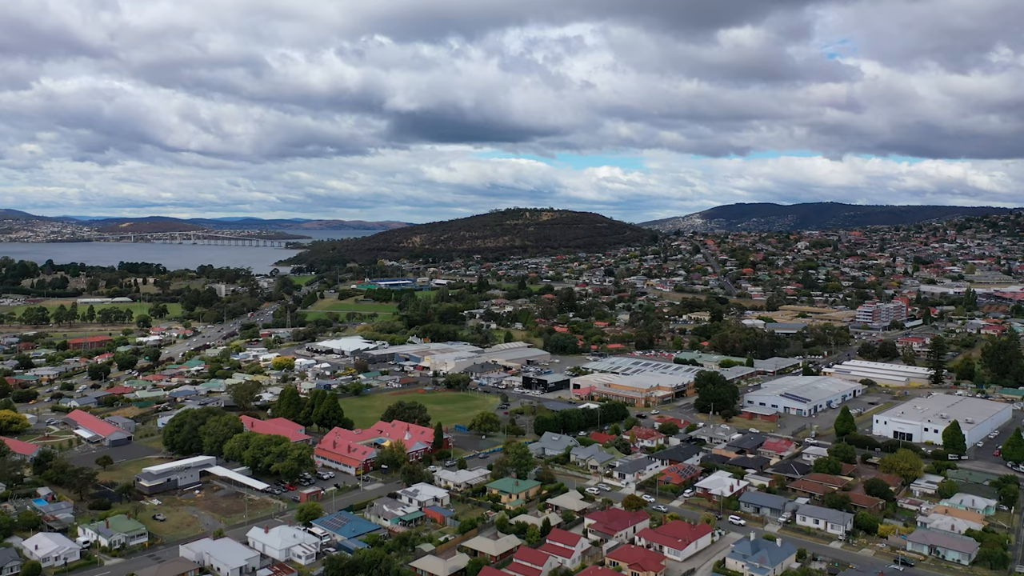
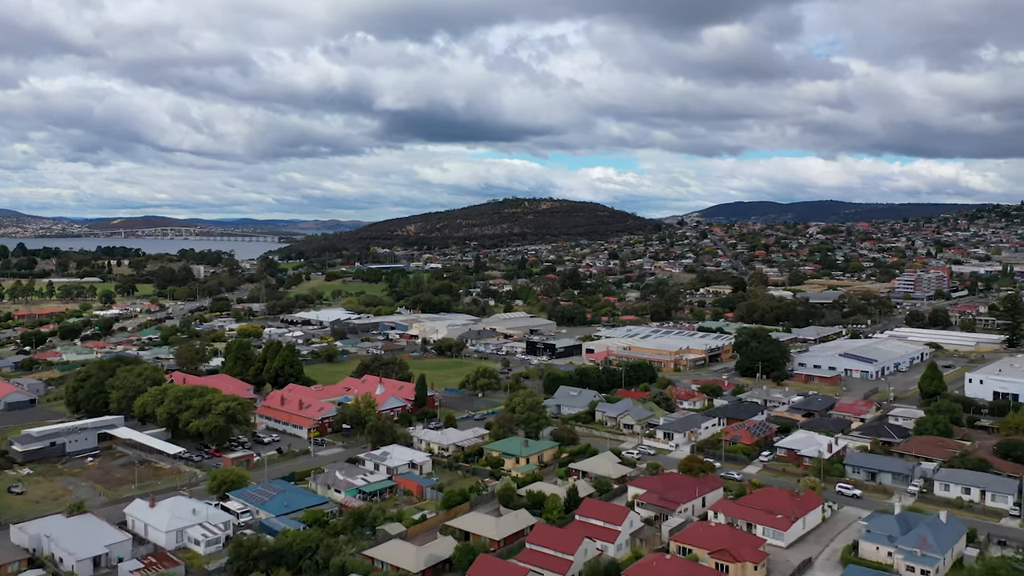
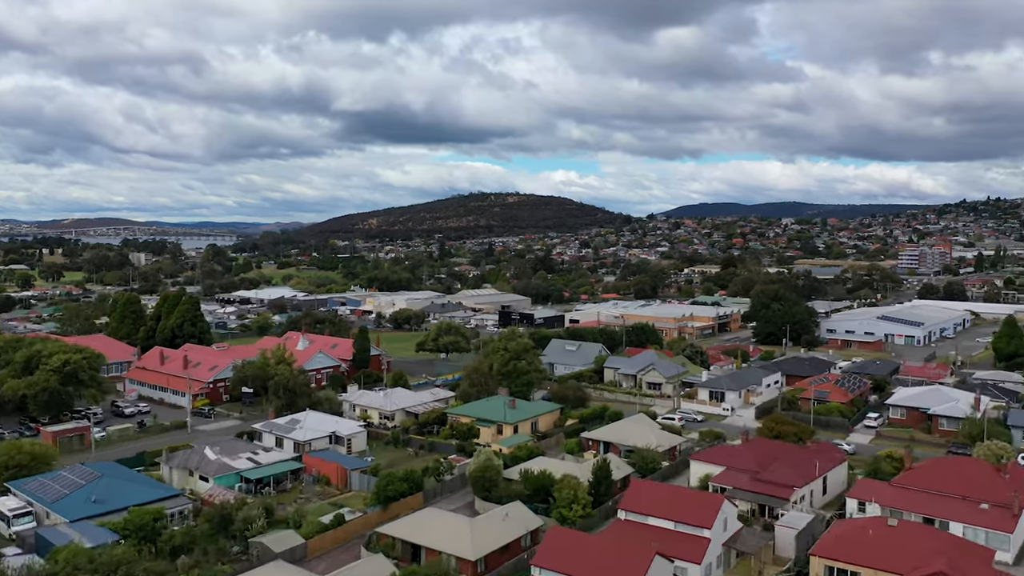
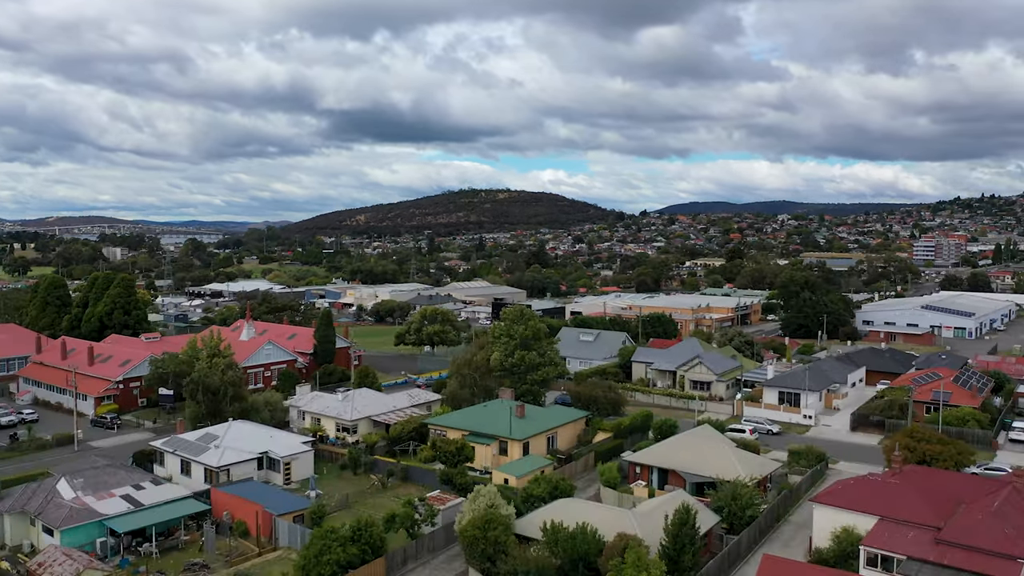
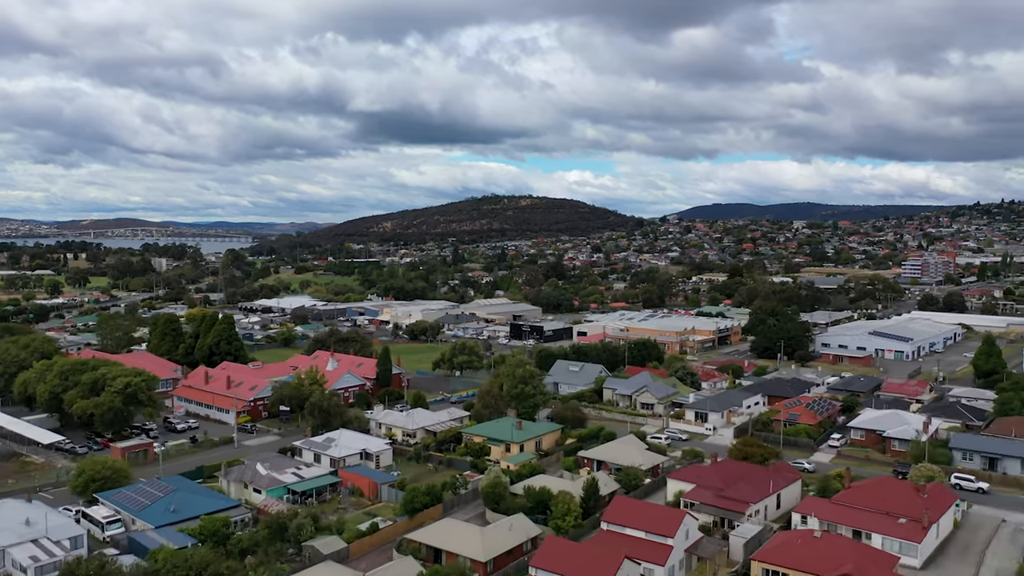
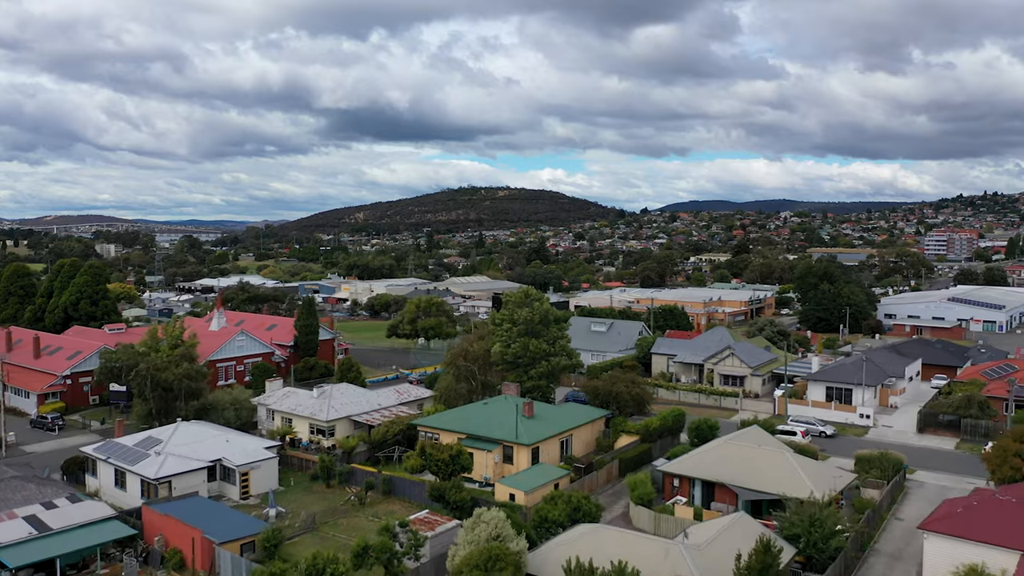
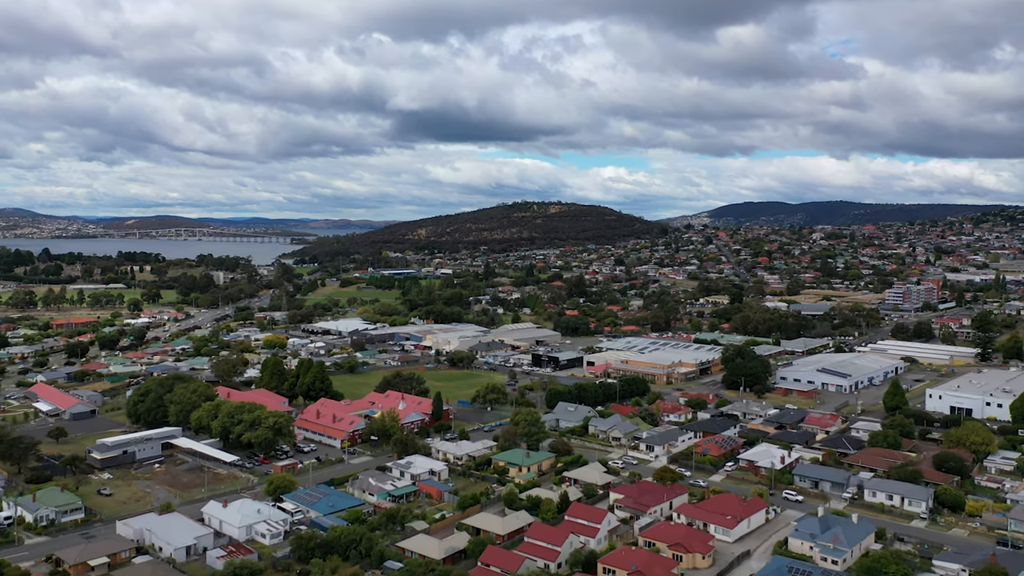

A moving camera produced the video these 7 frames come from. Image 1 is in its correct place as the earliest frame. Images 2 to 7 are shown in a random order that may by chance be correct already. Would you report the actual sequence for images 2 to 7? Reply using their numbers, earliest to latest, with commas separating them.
7, 2, 5, 3, 4, 6
